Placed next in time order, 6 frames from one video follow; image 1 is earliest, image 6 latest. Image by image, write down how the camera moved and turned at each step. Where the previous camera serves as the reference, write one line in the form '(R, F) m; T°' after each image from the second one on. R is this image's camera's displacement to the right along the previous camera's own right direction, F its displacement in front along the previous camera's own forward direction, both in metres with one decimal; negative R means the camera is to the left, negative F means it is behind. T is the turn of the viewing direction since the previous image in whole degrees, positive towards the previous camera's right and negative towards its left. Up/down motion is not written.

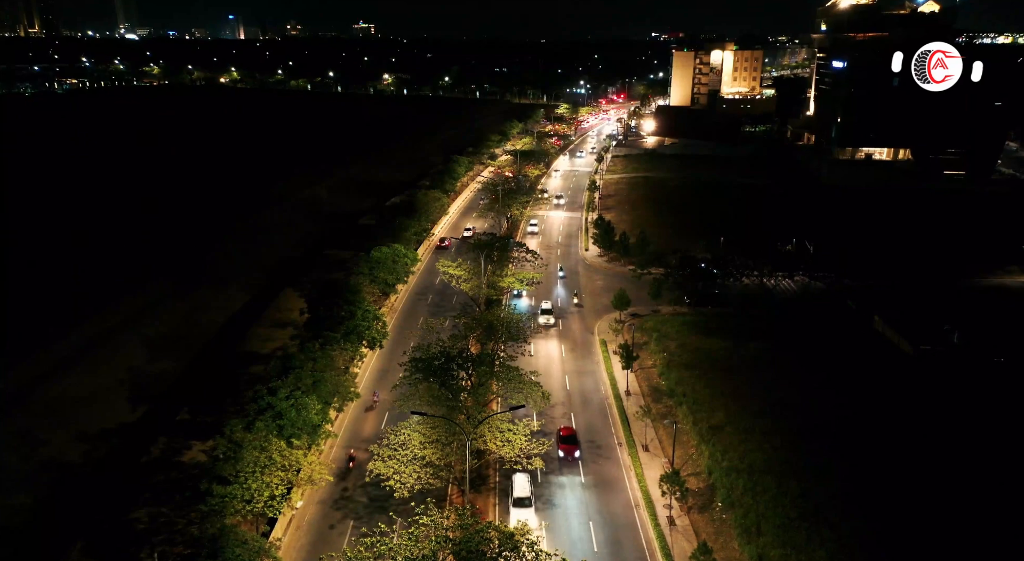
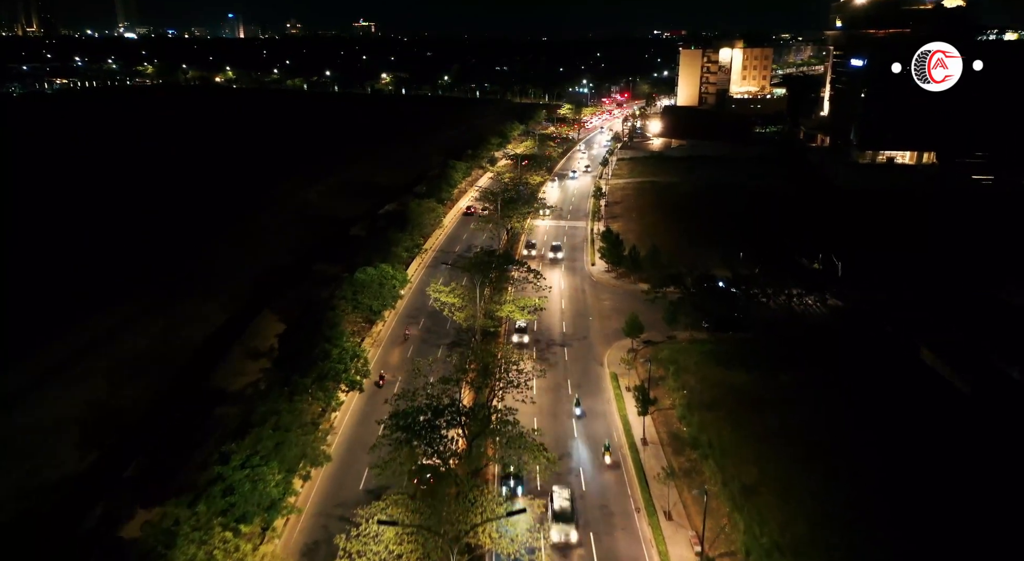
(+0.1, +3.7) m; 0°
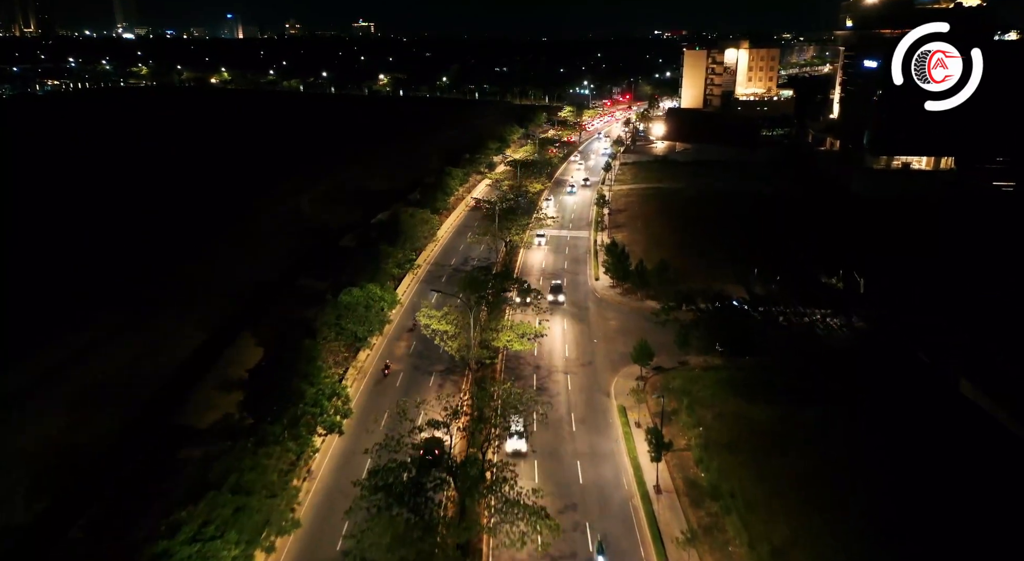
(+0.1, +2.6) m; 0°
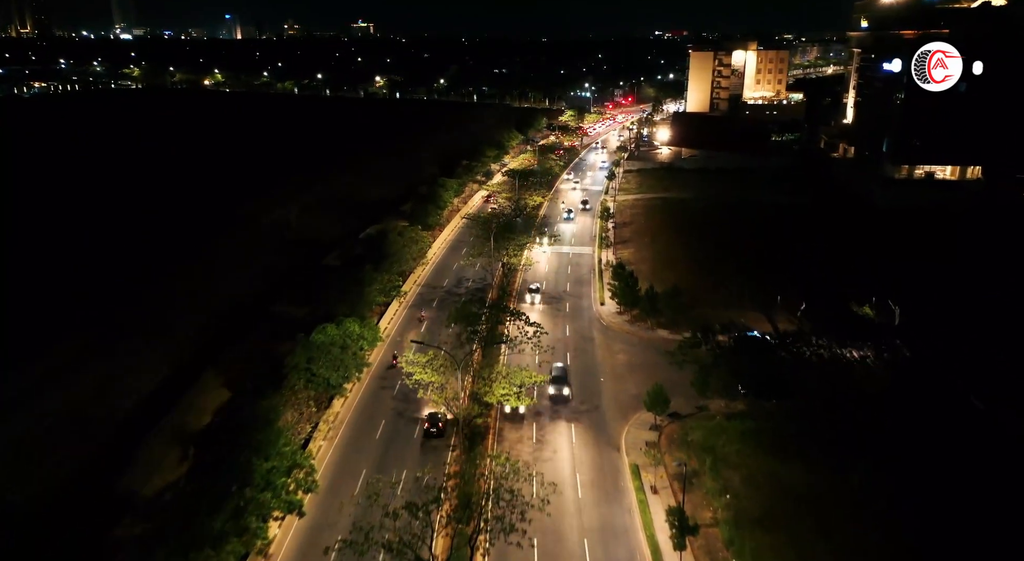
(+0.1, +3.6) m; 0°
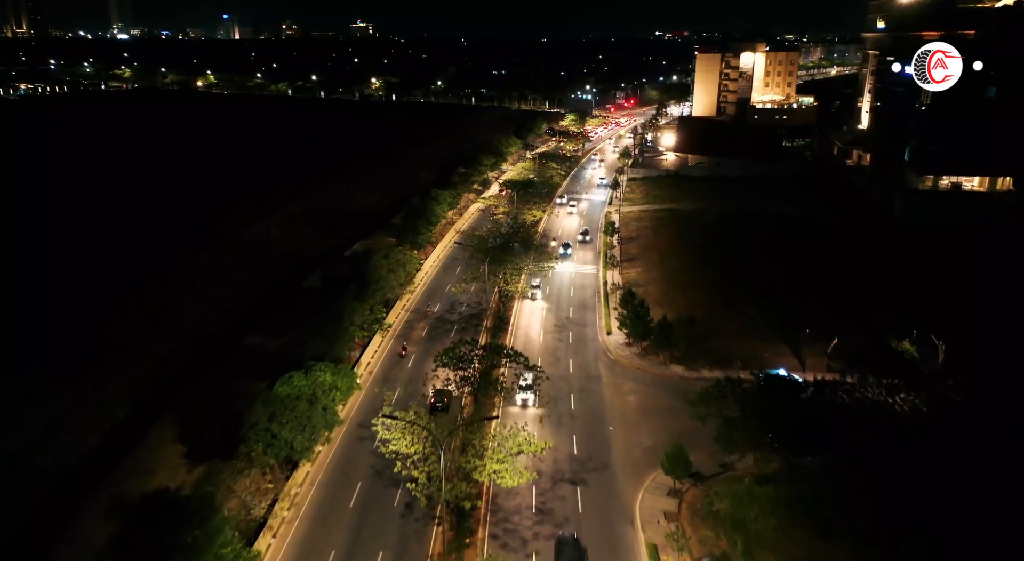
(+0.1, +3.6) m; 0°
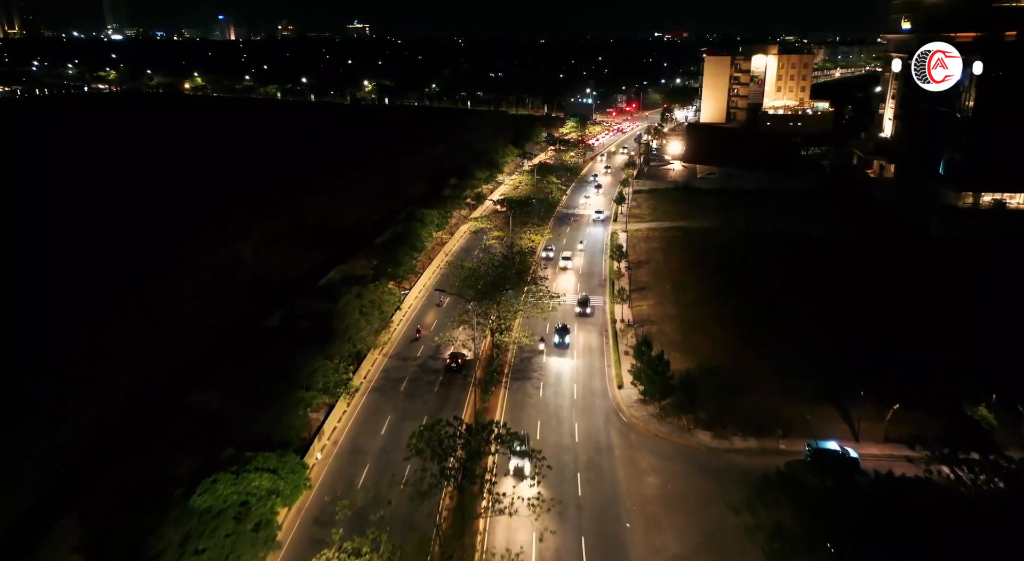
(+0.2, +5.2) m; 0°
